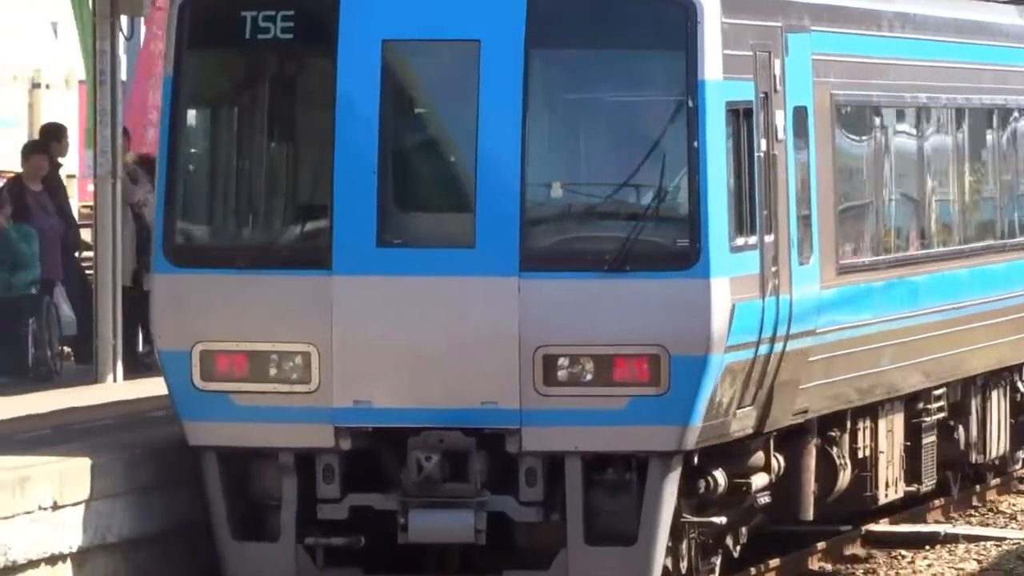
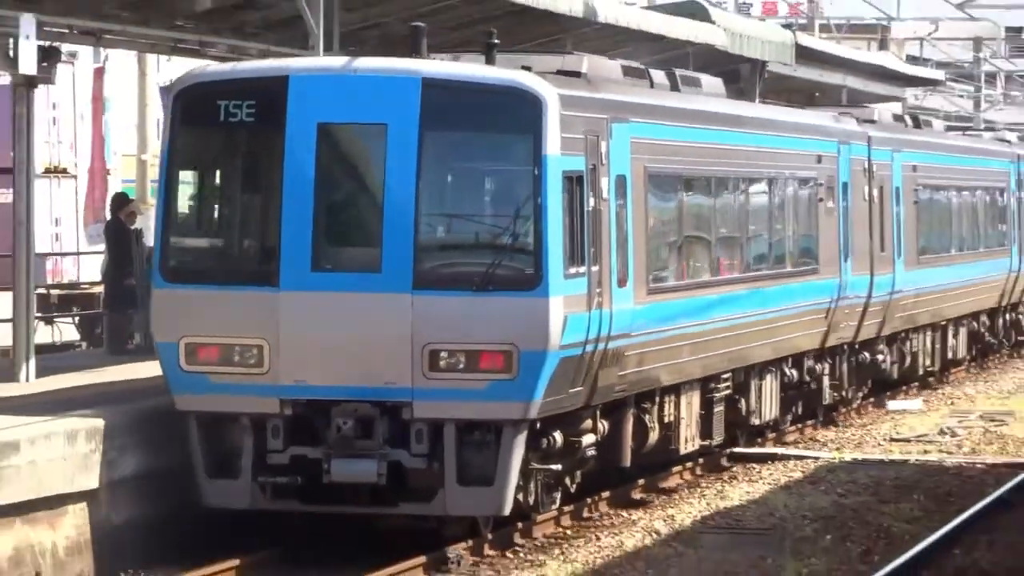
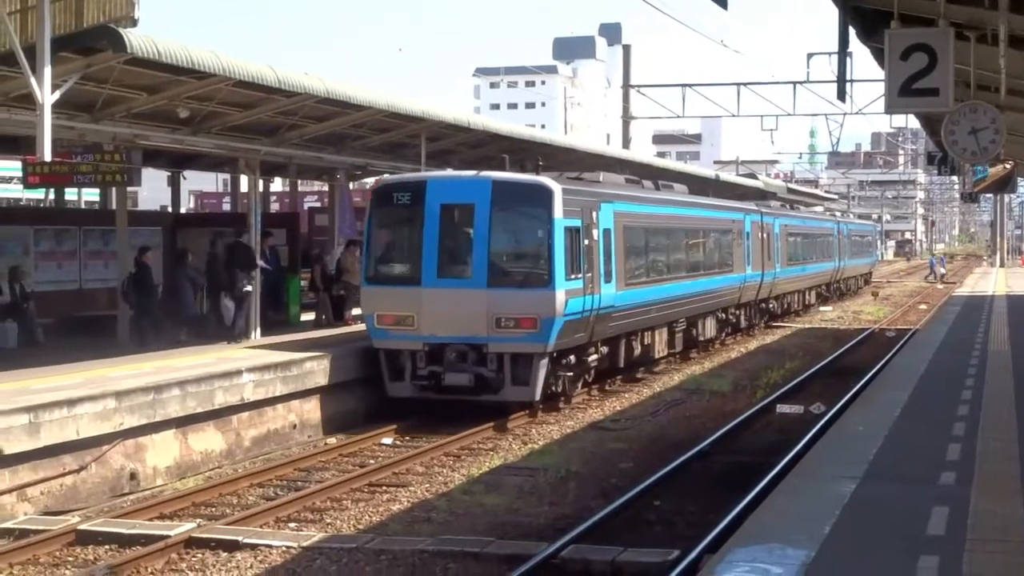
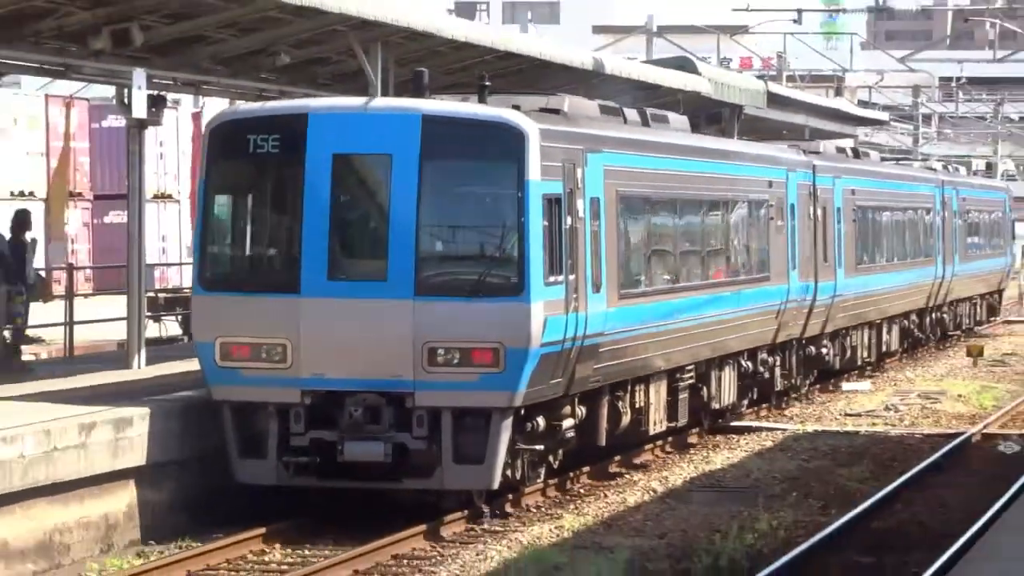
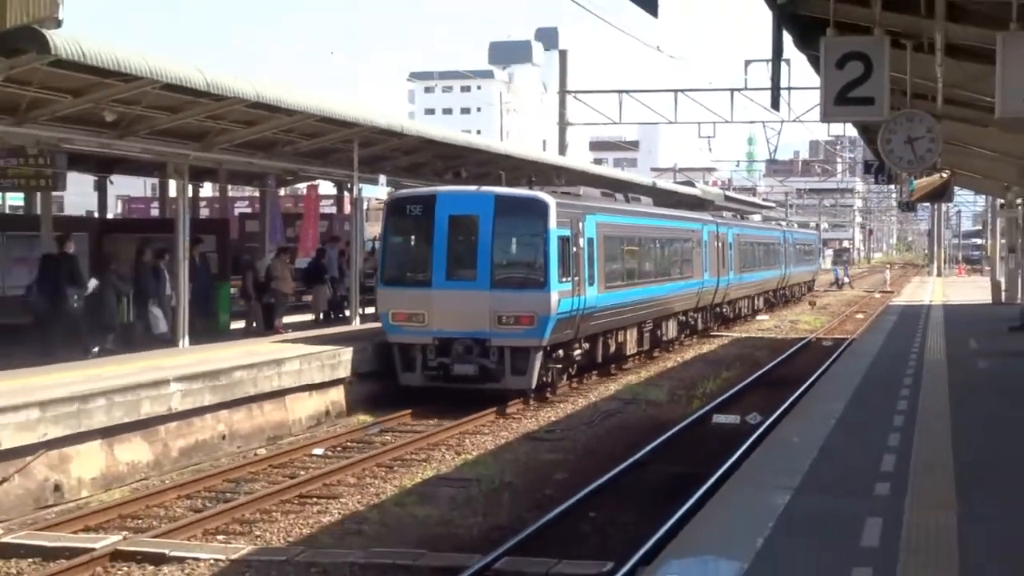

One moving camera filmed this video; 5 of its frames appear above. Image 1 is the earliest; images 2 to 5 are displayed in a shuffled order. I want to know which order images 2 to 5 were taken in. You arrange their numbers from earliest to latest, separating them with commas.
2, 4, 5, 3
